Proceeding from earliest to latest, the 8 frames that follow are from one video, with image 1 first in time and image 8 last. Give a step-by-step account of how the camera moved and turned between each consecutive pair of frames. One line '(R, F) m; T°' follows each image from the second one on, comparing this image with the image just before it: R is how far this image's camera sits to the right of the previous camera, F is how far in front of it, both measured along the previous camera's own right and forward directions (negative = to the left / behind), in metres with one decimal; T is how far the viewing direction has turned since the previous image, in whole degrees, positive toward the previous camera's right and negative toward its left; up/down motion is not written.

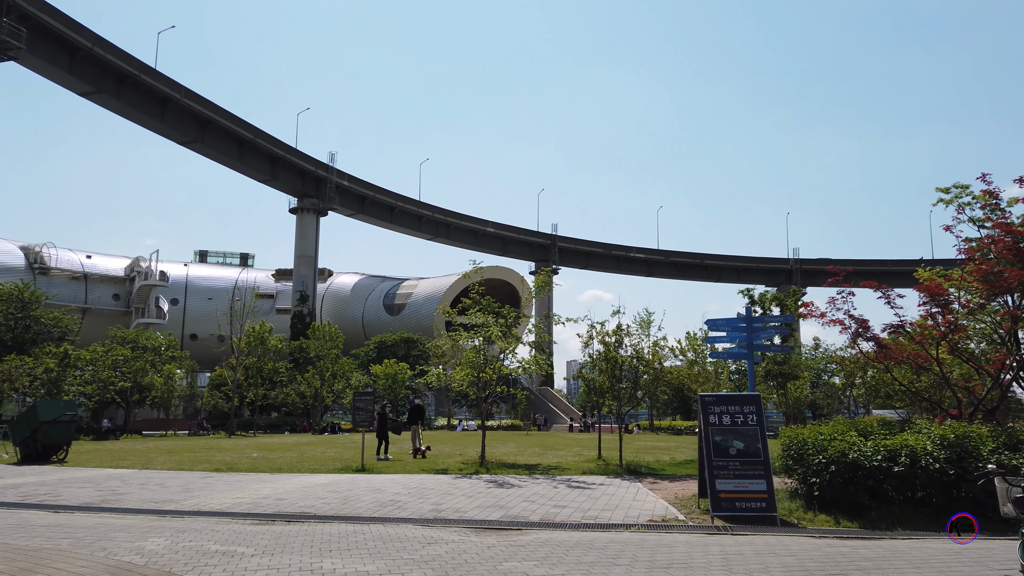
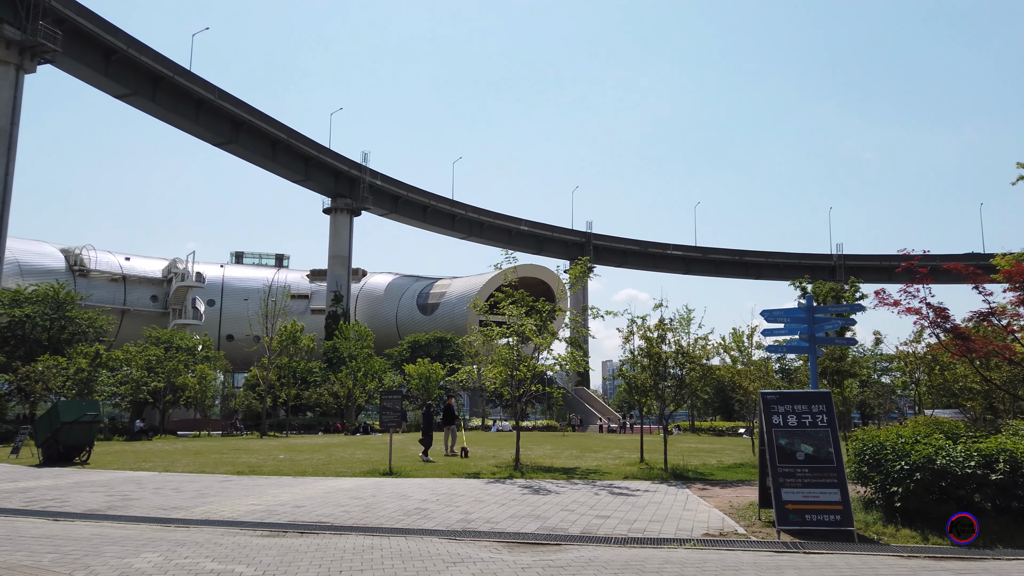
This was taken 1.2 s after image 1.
(0.0, +1.1) m; -3°
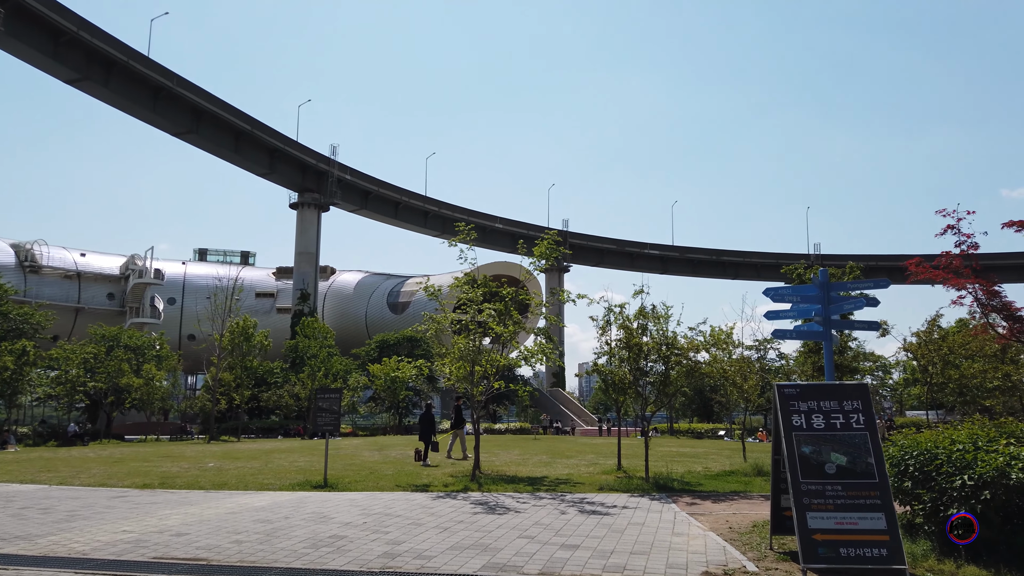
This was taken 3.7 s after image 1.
(+0.4, +2.3) m; +2°
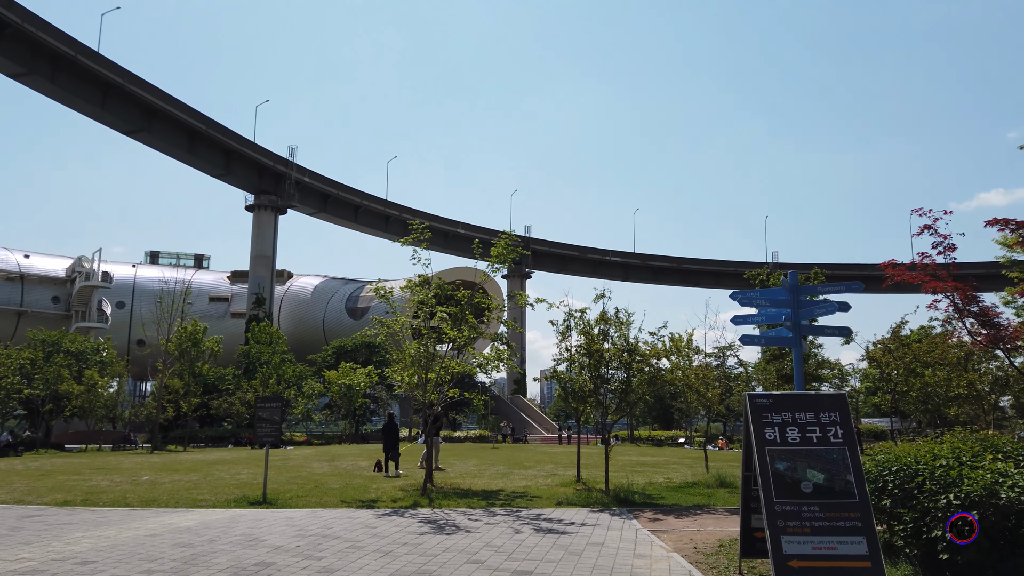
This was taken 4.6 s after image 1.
(+0.1, +0.7) m; +3°
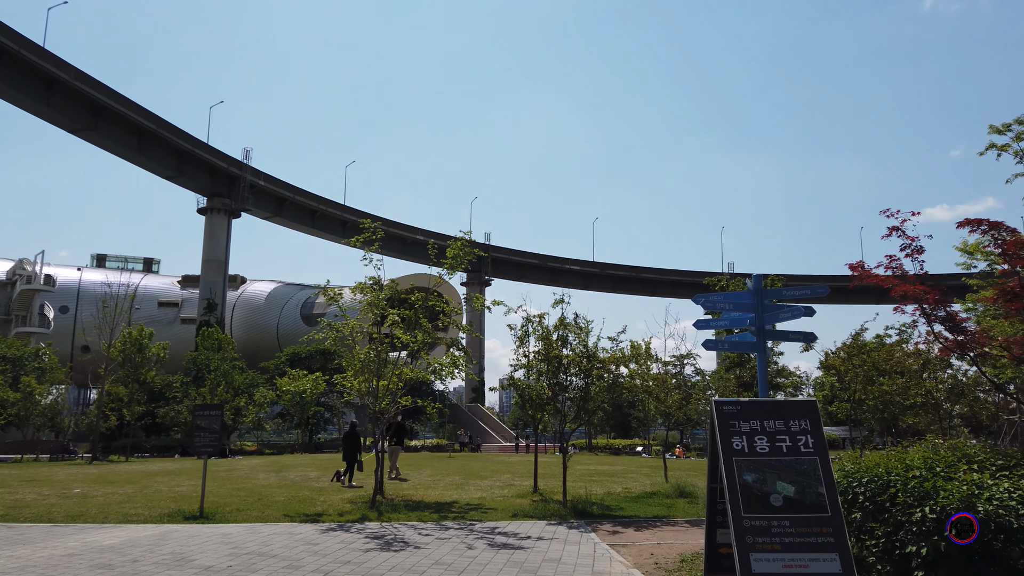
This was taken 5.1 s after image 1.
(+0.1, +0.5) m; +3°
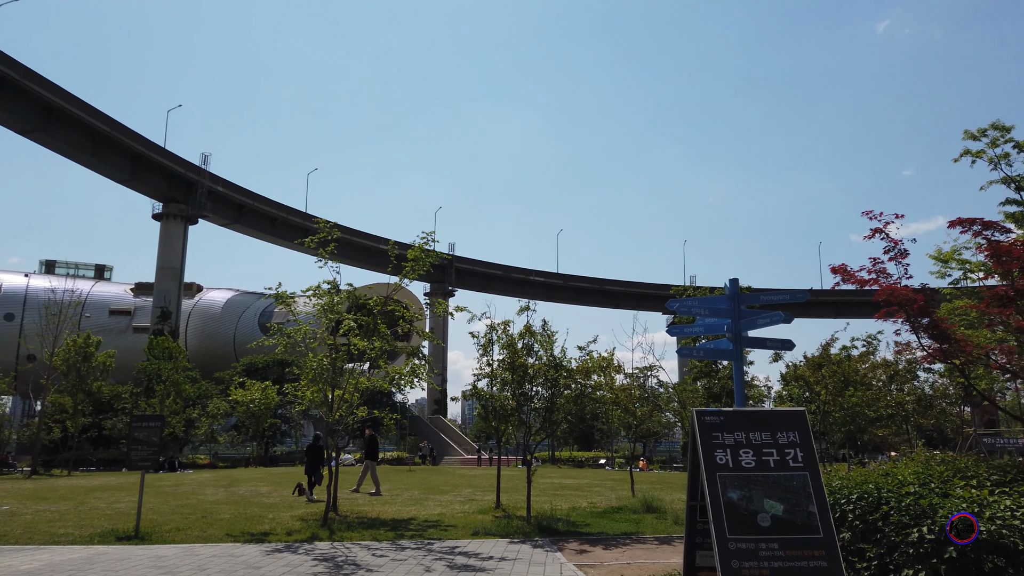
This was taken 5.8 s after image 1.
(0.0, +0.6) m; +3°
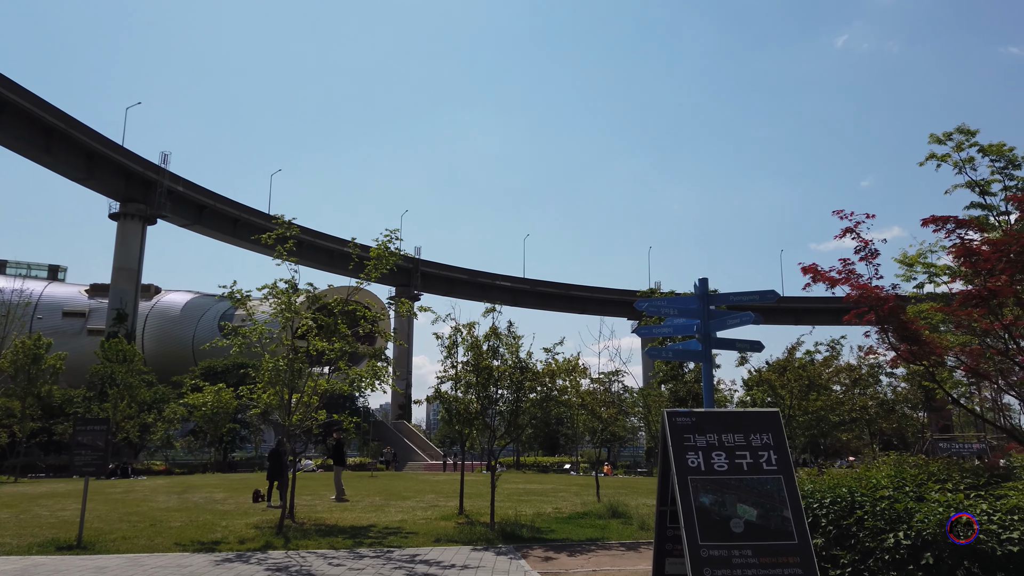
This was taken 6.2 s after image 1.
(0.0, +0.3) m; +3°
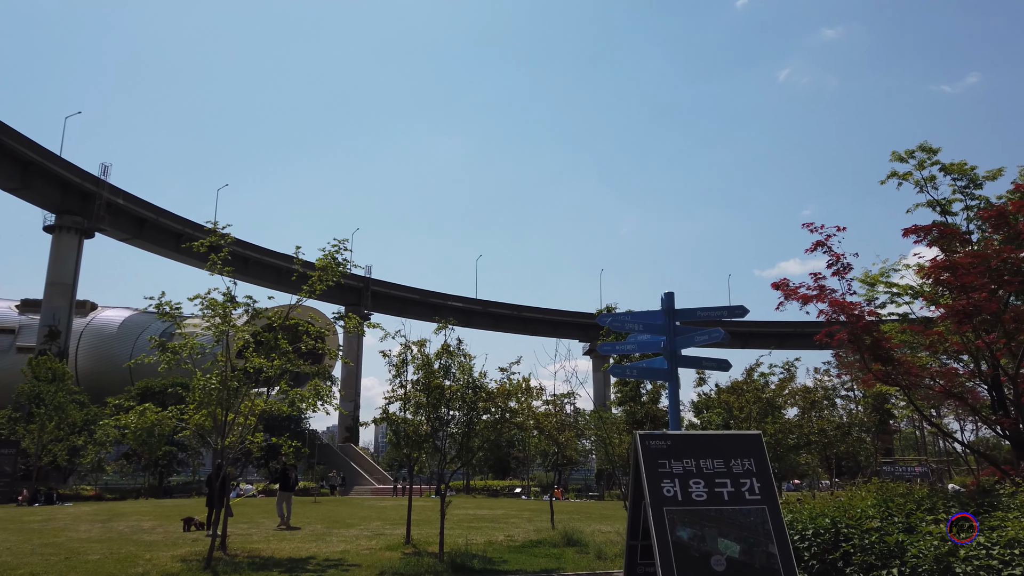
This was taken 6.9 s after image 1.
(0.0, +0.6) m; +4°
